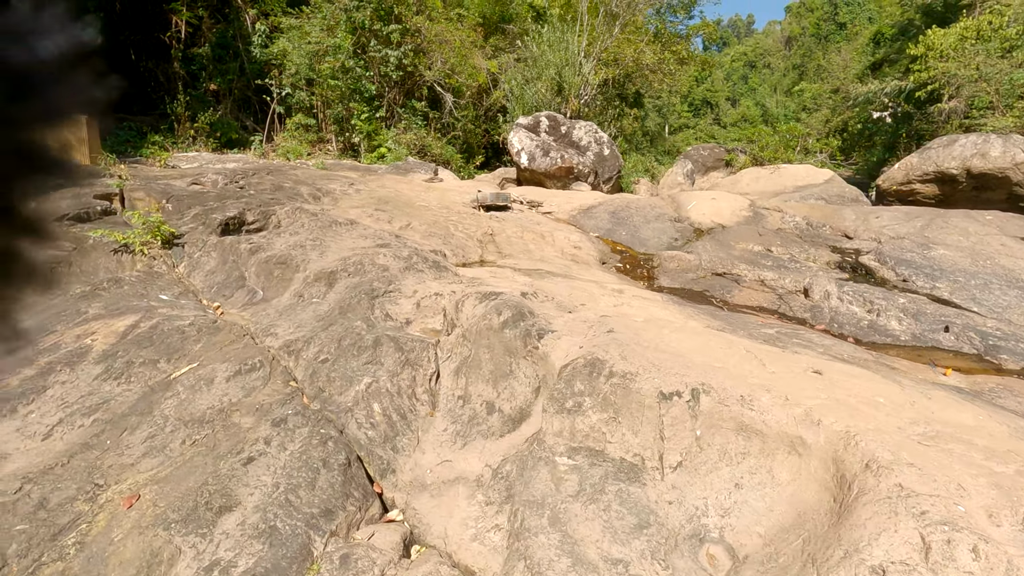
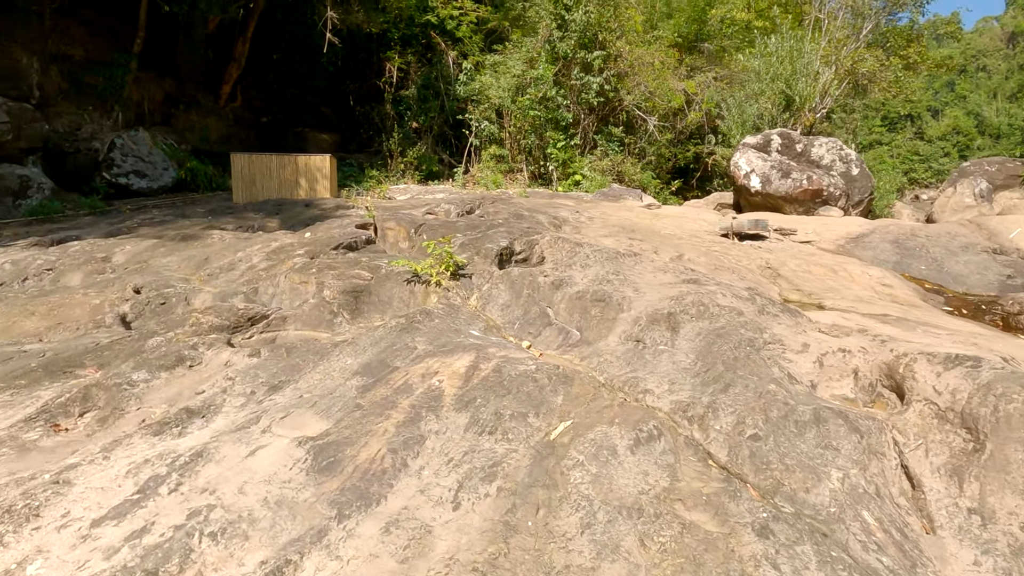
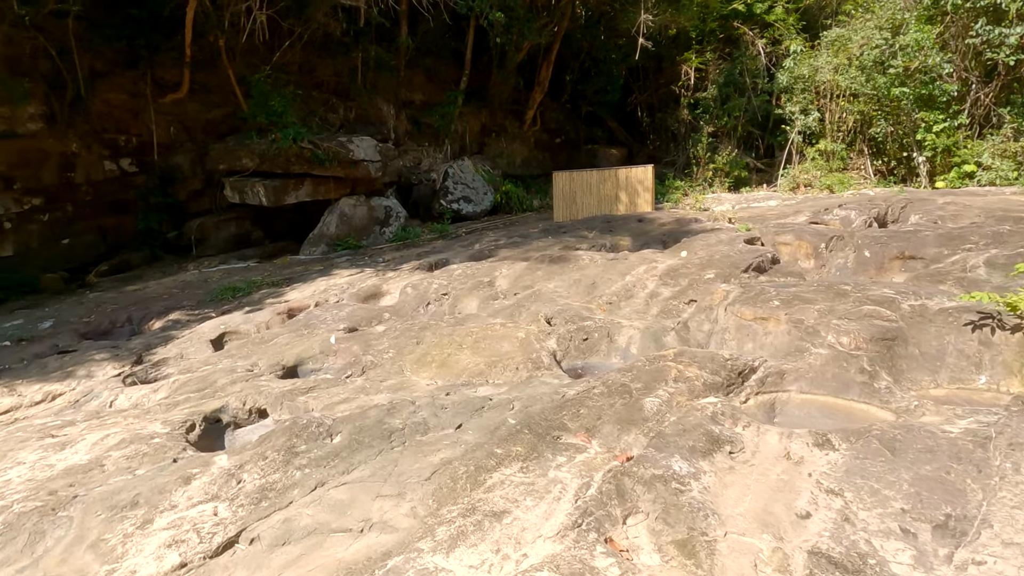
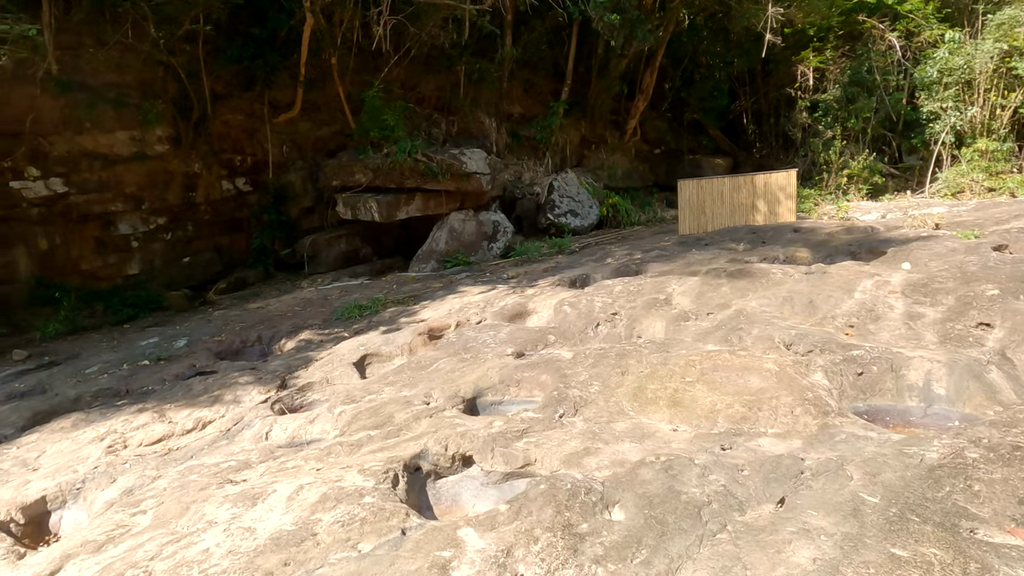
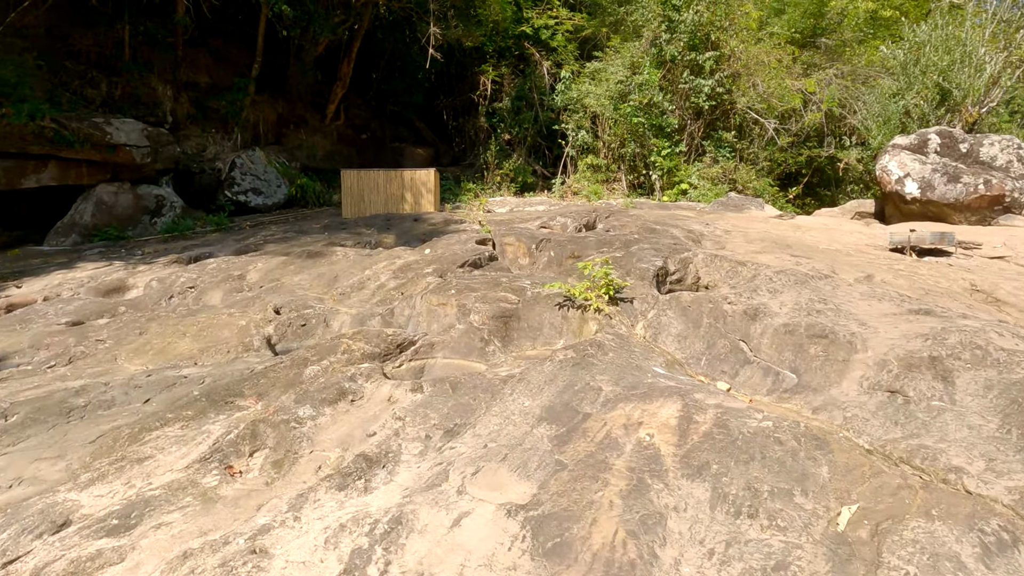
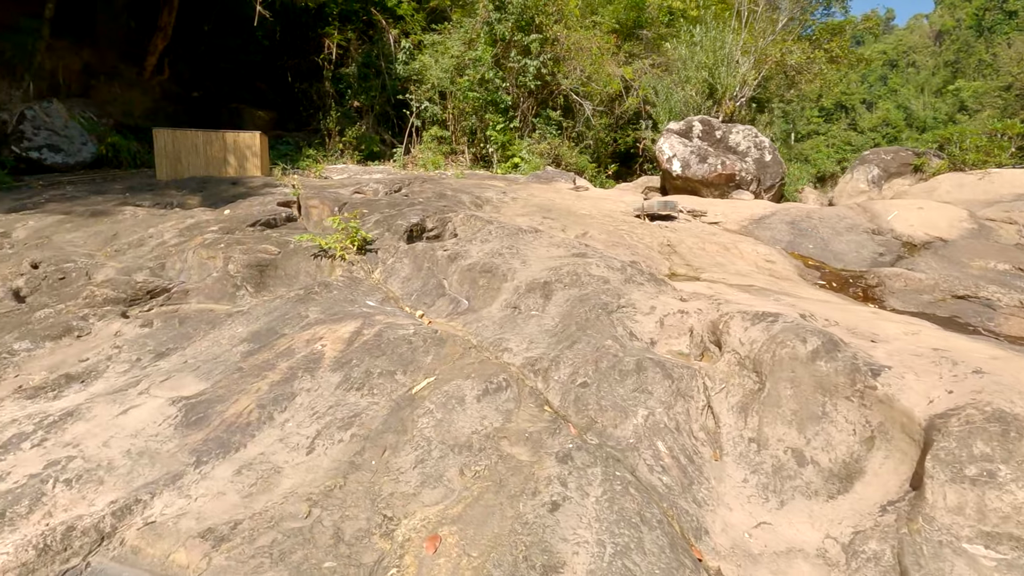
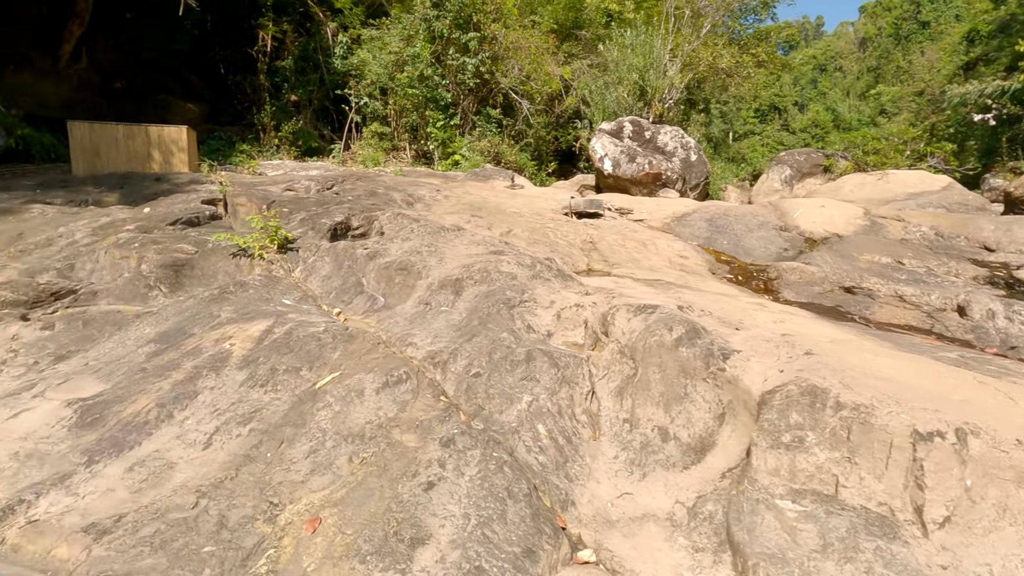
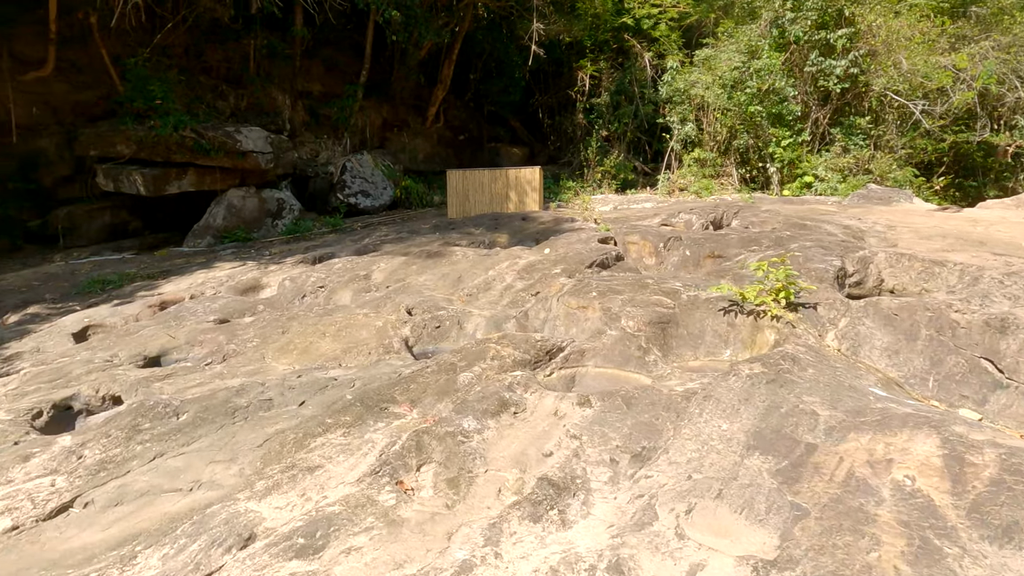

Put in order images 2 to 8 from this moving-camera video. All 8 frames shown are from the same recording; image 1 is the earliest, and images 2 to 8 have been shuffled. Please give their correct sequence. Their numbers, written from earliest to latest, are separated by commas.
7, 6, 2, 5, 8, 3, 4
